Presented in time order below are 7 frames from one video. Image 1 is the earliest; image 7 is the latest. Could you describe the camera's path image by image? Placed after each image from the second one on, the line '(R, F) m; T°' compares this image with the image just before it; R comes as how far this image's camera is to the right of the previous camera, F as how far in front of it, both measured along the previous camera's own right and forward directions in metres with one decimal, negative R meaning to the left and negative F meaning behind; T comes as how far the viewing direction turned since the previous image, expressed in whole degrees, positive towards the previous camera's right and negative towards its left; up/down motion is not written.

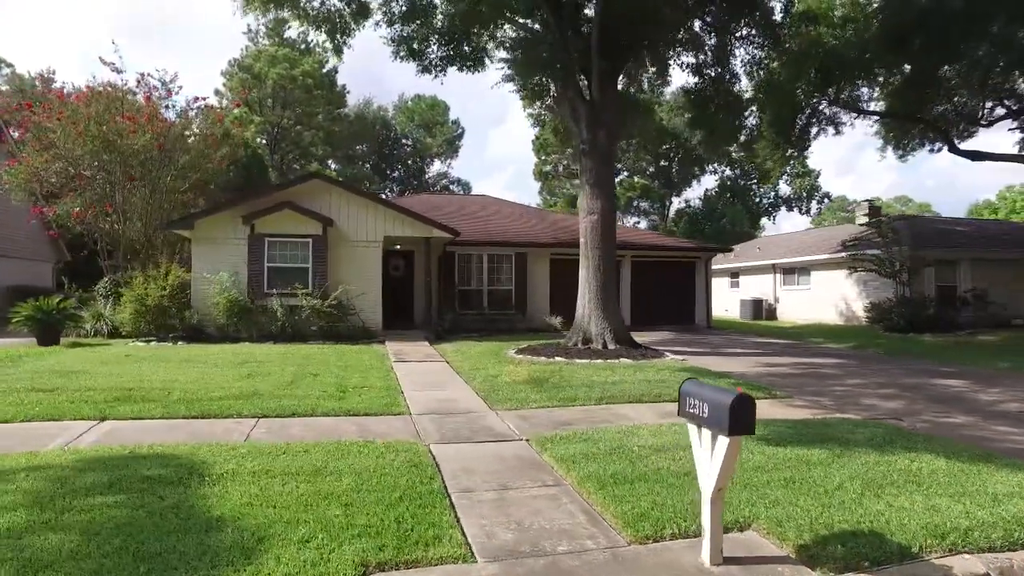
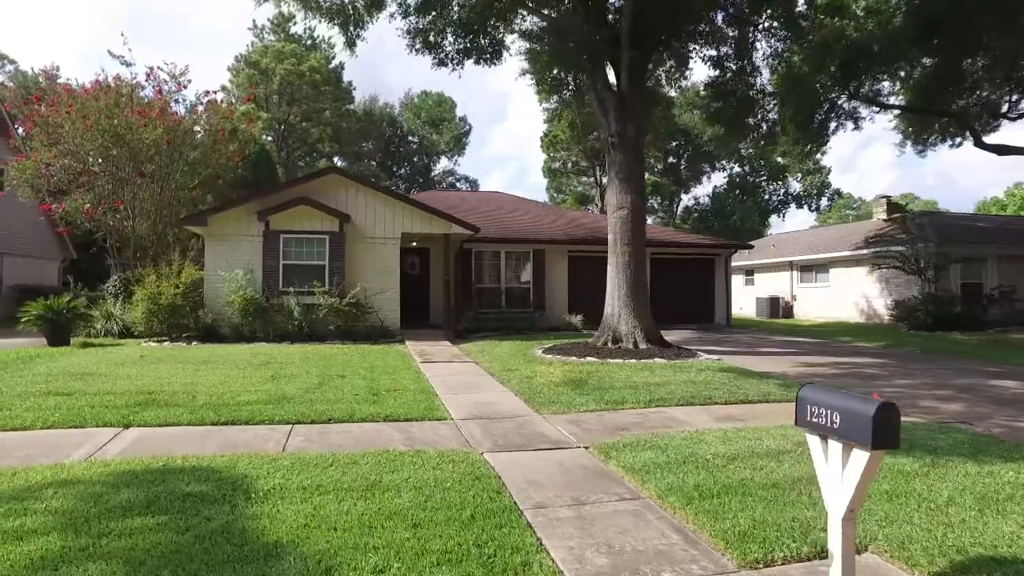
(-0.5, +0.4) m; 0°
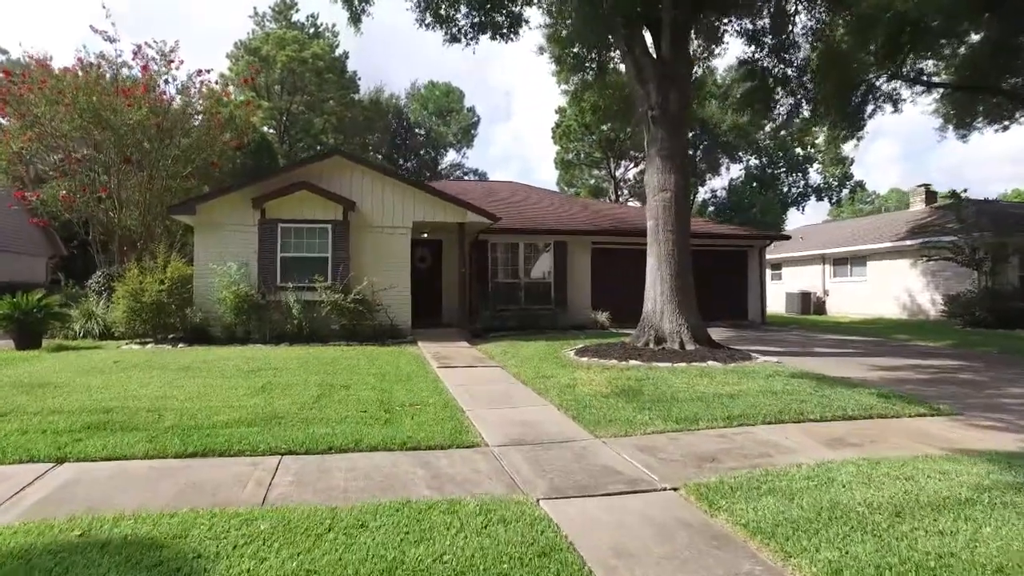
(-0.4, +1.4) m; 0°
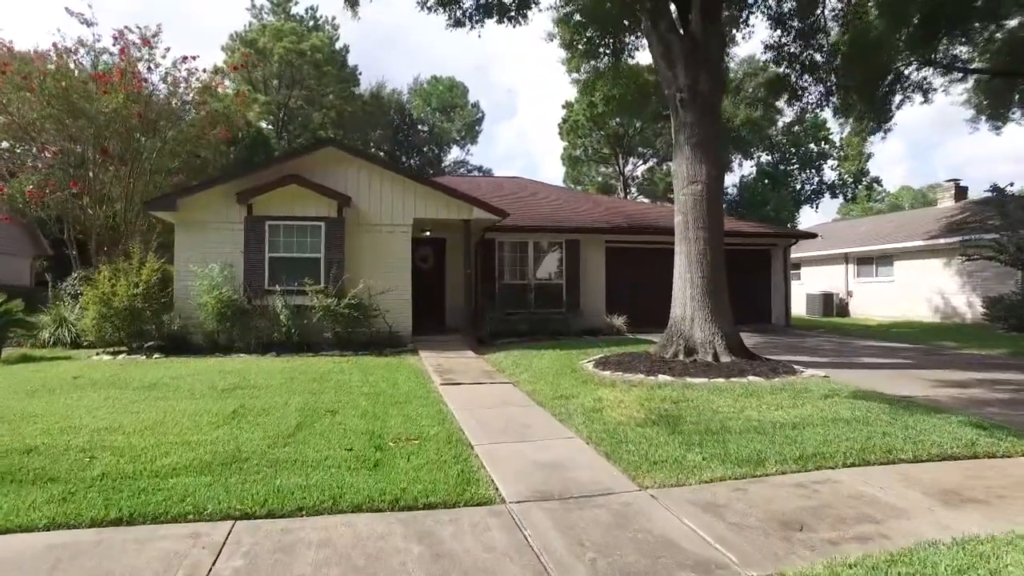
(-0.1, +1.1) m; 0°
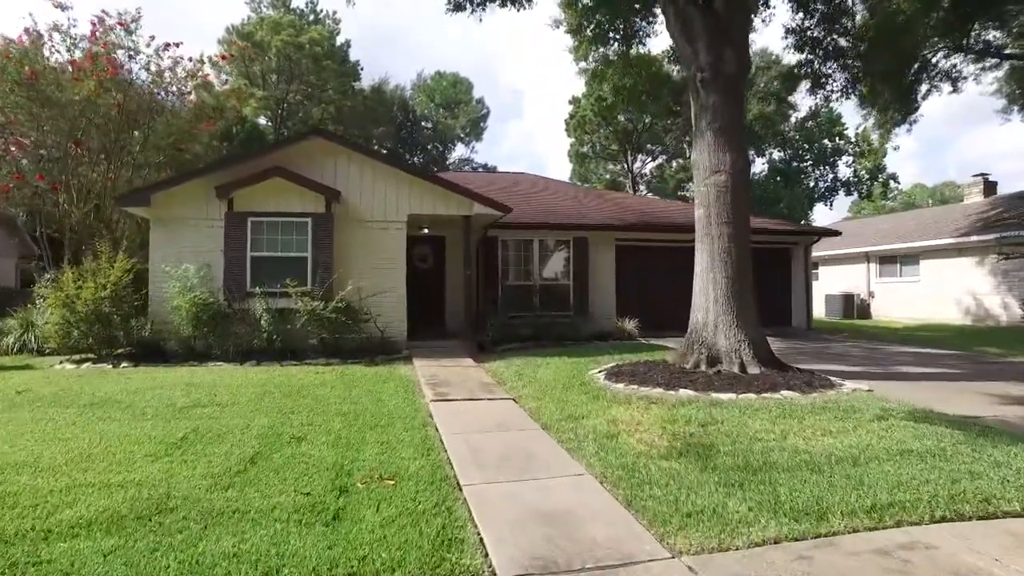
(+0.1, +1.0) m; -1°
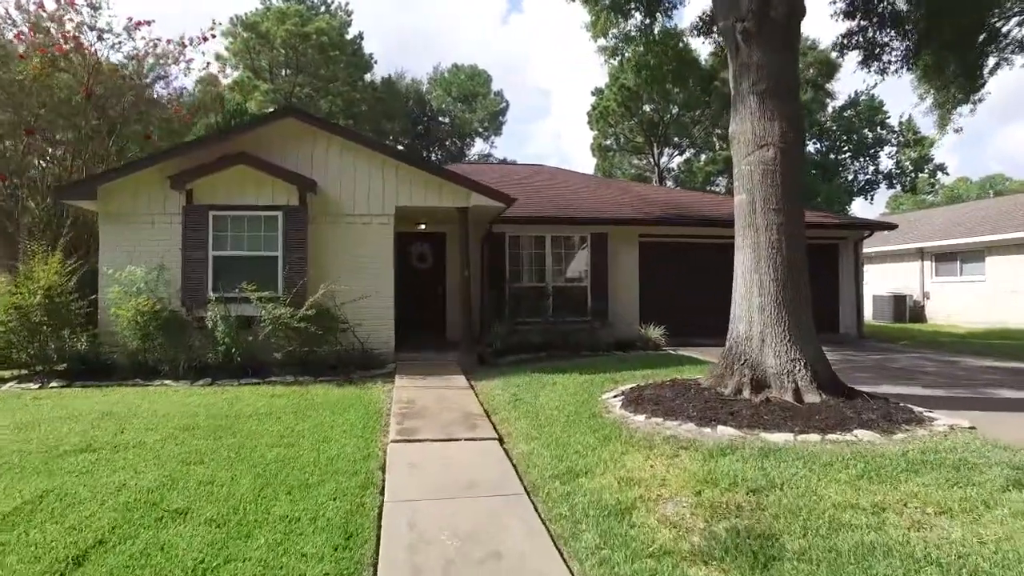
(+0.4, +1.6) m; -2°
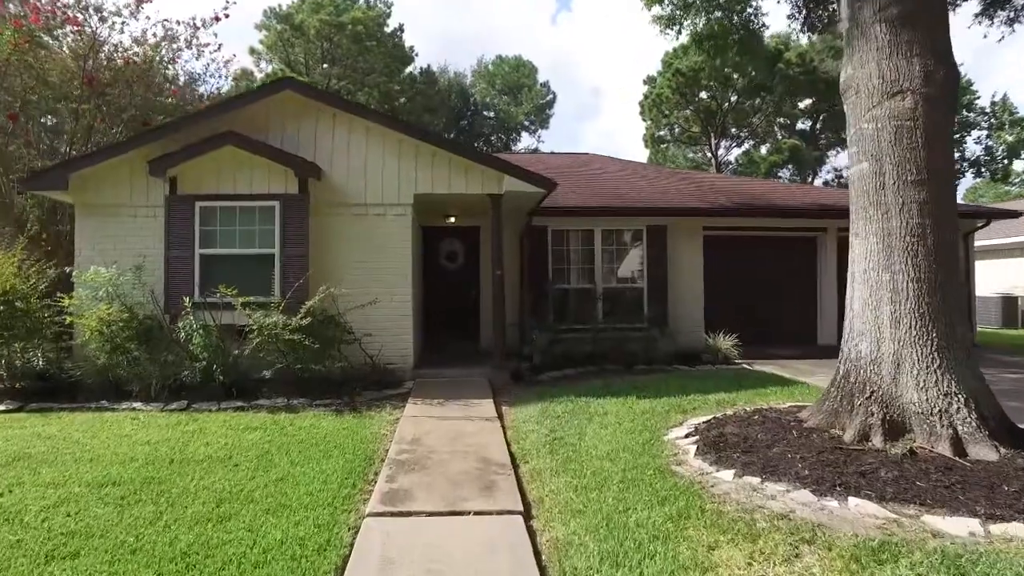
(+0.1, +1.7) m; -5°
